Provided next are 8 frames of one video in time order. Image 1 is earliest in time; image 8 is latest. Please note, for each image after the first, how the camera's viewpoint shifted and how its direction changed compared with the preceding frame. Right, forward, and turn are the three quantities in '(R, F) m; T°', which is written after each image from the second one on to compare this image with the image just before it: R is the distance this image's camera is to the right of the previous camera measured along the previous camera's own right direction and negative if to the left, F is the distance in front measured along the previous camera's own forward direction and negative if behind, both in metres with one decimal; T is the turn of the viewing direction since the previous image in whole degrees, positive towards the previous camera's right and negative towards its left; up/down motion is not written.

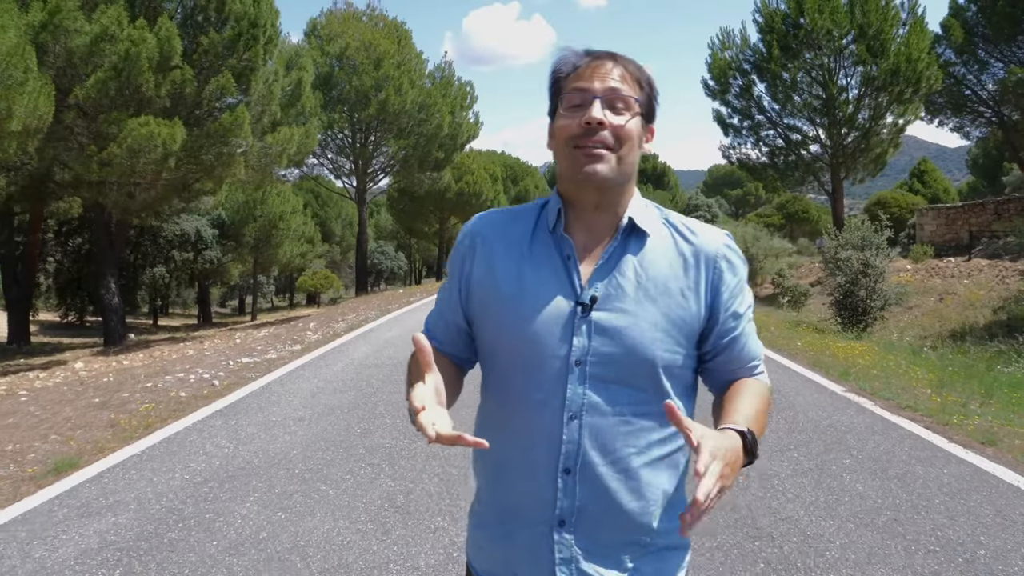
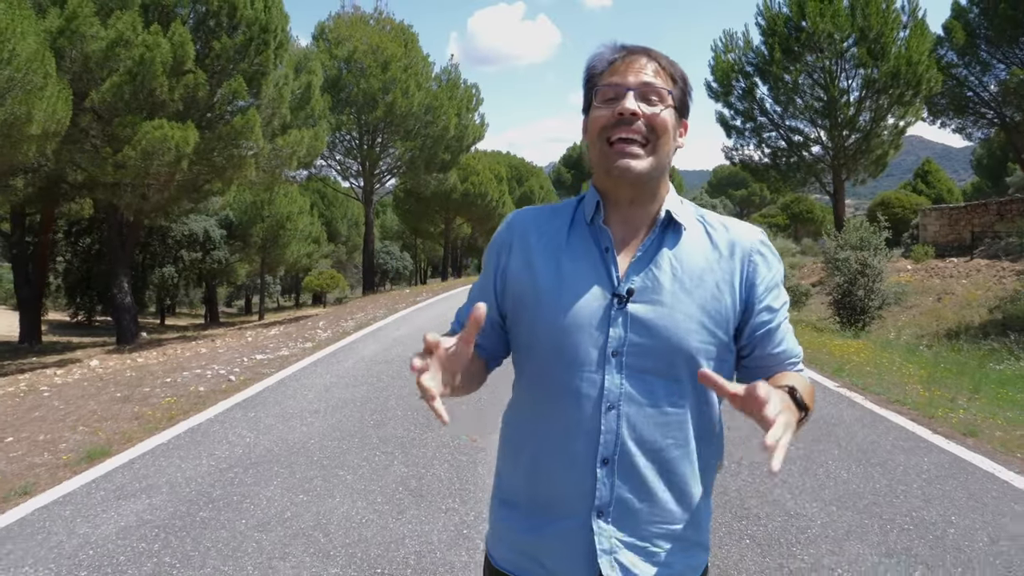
(0.0, -0.3) m; 0°
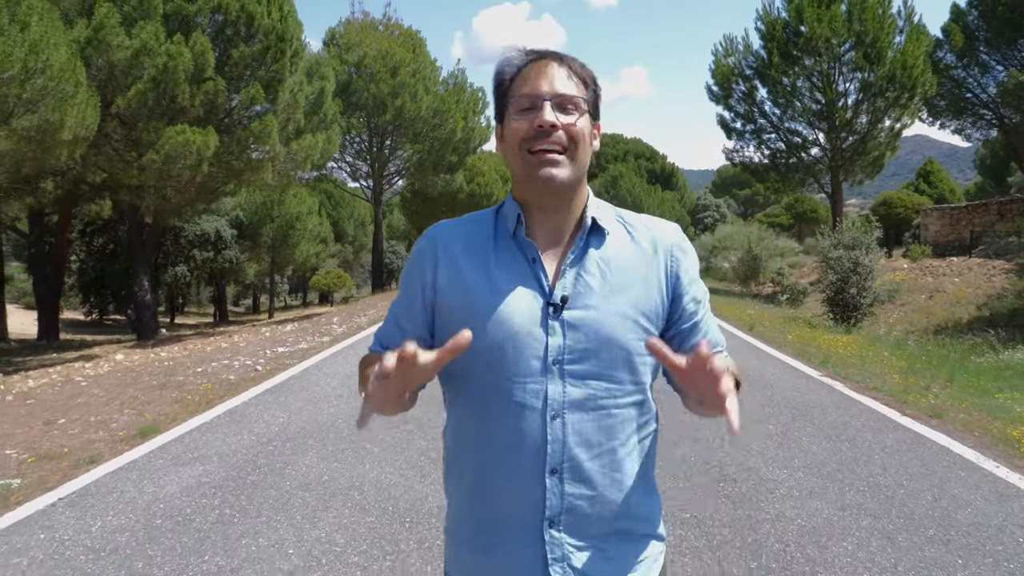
(0.0, -0.6) m; 0°
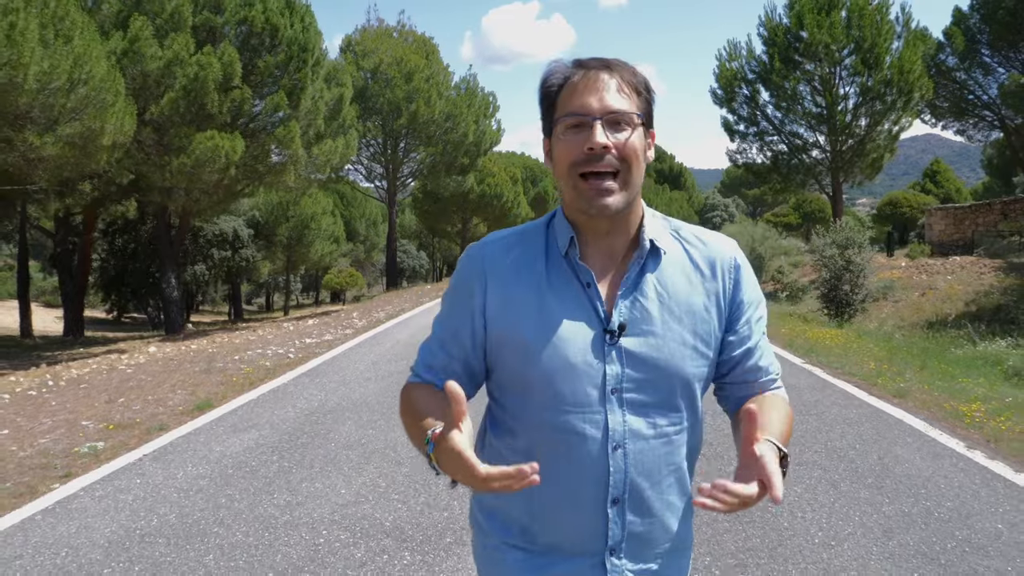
(0.0, -0.8) m; -1°
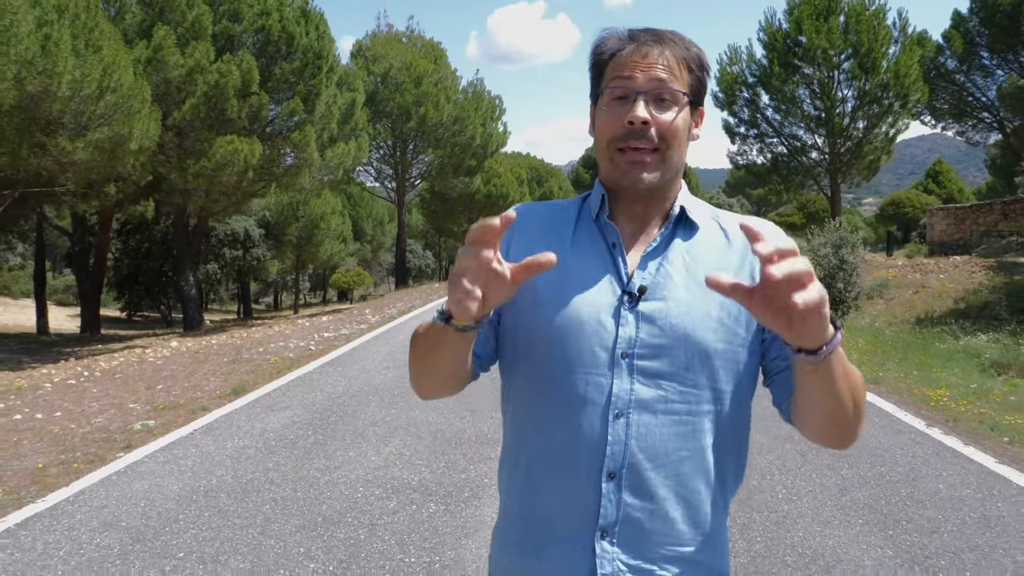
(0.0, -0.7) m; 0°
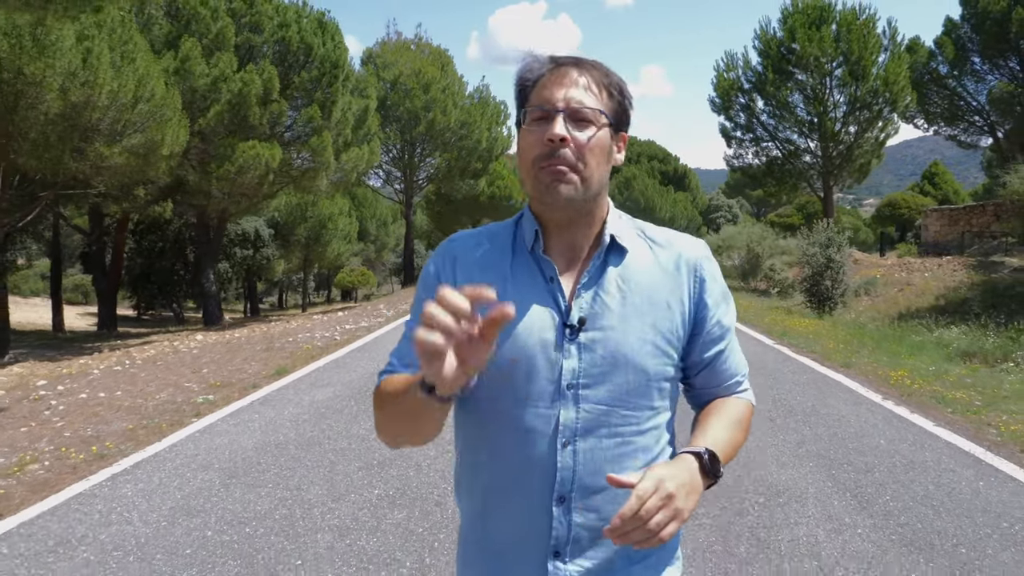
(-0.1, -1.0) m; 0°
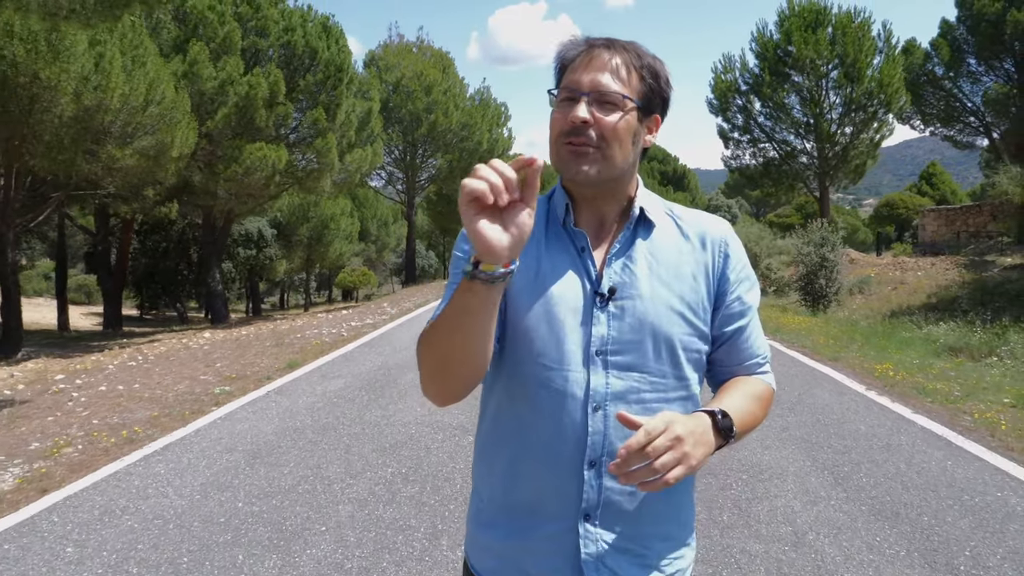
(0.0, -0.4) m; 0°
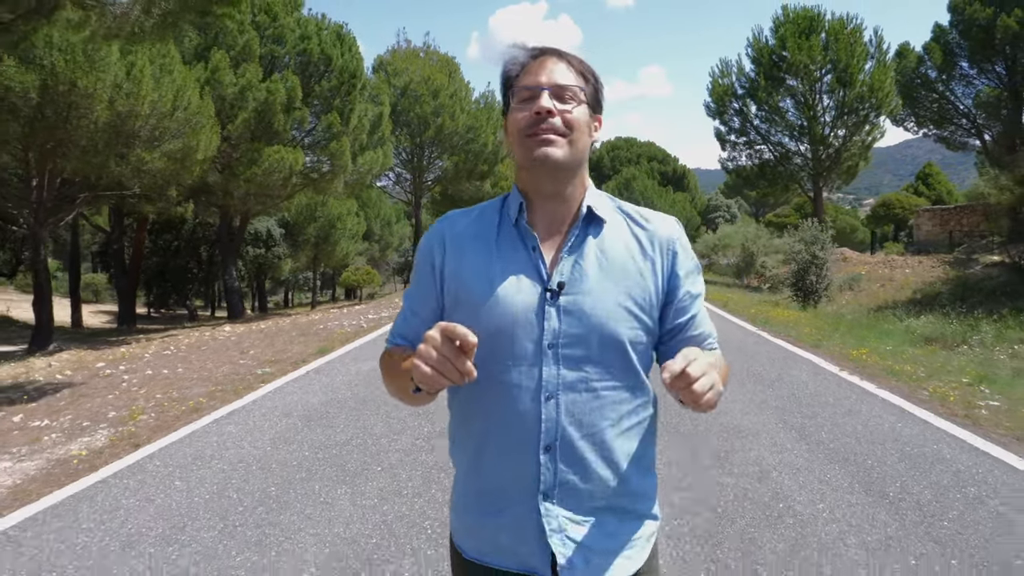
(-0.1, -0.9) m; 0°
